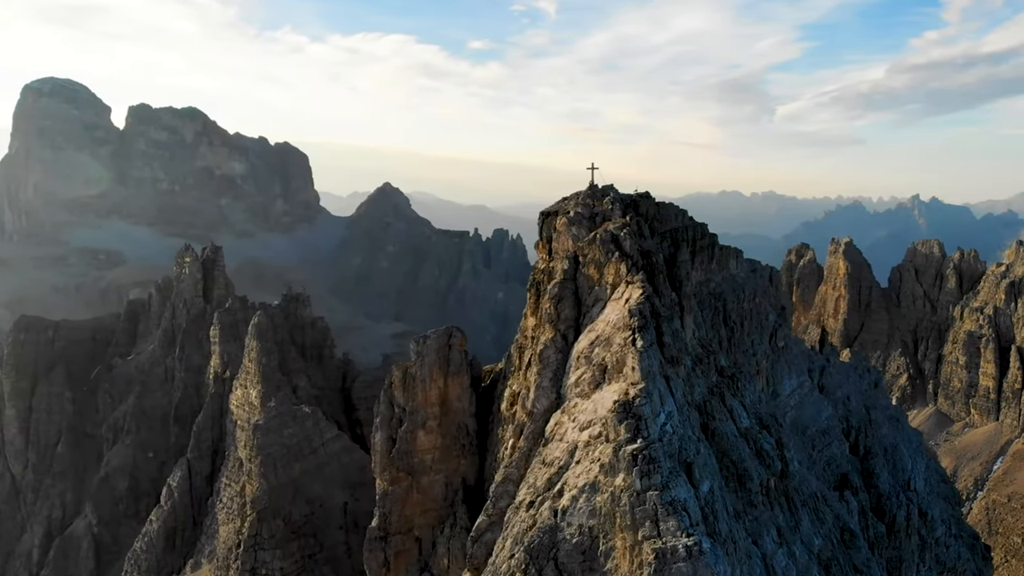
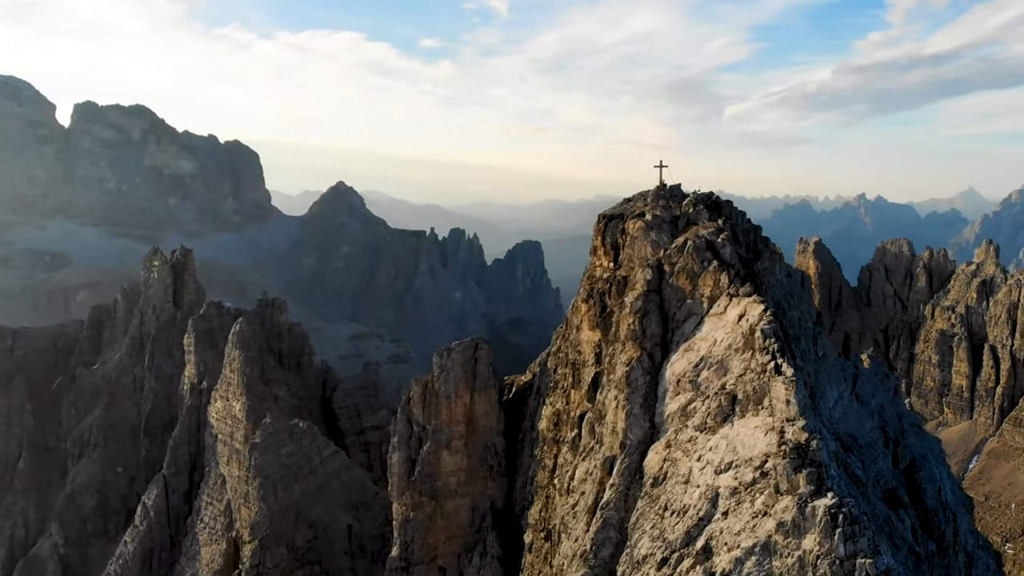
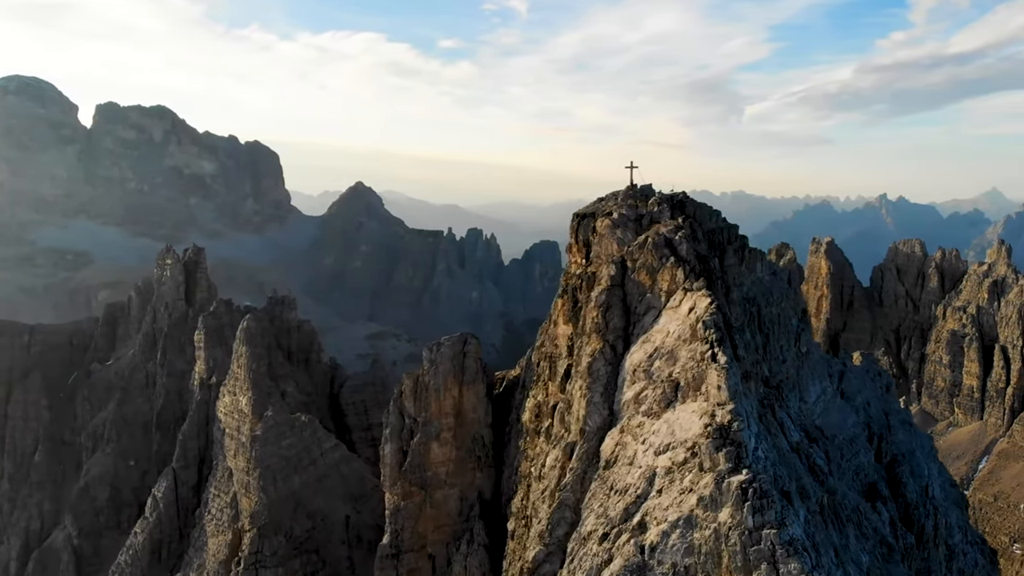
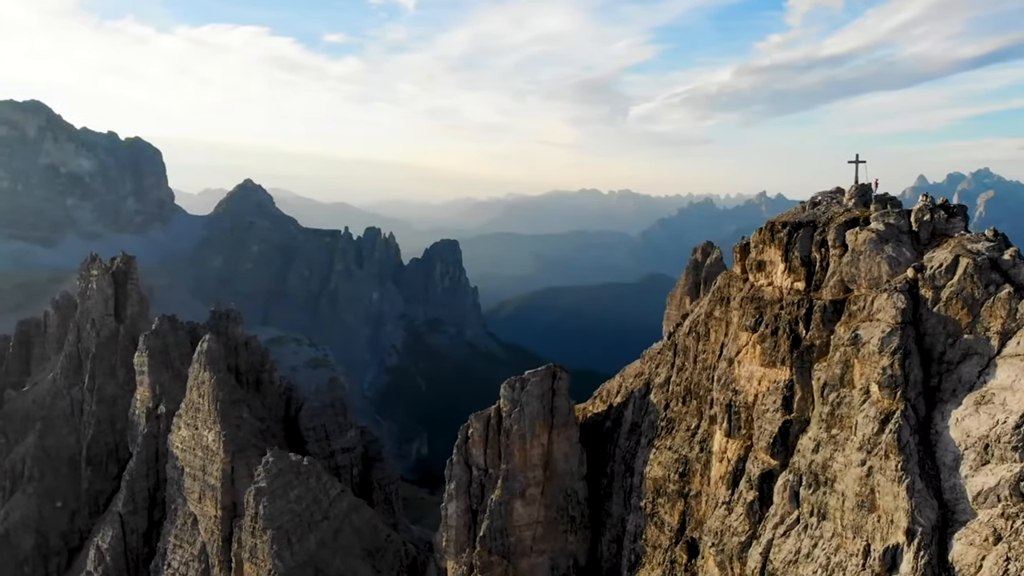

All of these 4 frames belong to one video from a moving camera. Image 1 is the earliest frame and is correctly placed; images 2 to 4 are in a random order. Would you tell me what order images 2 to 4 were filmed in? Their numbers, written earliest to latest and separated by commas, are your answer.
3, 2, 4
